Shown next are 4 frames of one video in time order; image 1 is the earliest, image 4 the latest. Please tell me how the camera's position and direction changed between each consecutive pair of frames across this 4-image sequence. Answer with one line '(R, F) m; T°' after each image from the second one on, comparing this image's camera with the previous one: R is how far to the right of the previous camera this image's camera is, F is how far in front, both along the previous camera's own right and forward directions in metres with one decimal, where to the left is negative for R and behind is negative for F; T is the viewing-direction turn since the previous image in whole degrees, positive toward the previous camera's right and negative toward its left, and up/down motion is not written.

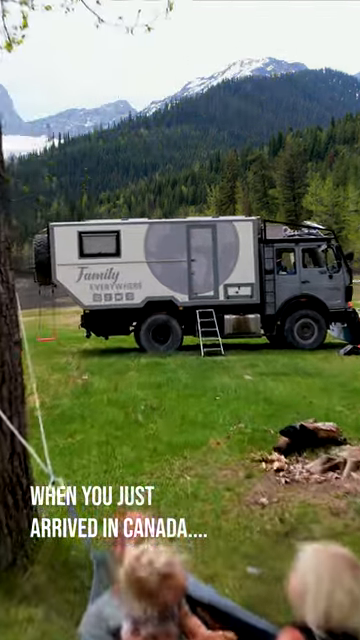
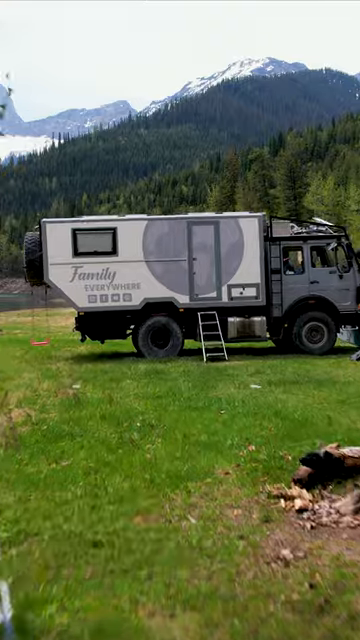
(0.0, +1.3) m; 0°
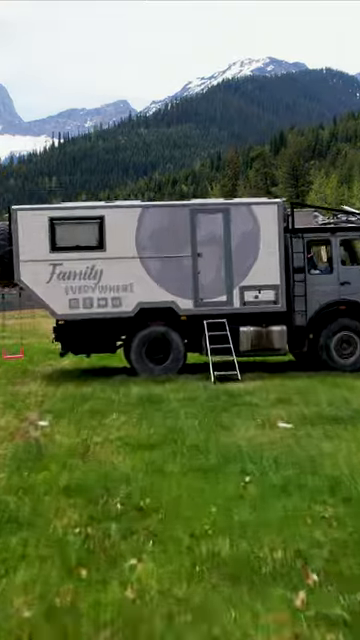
(0.0, +3.7) m; 0°
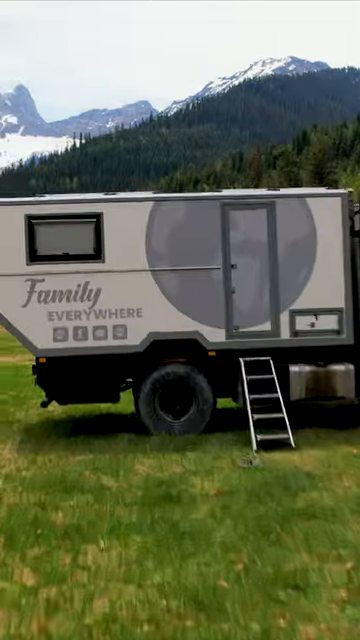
(-0.1, +4.5) m; -2°
